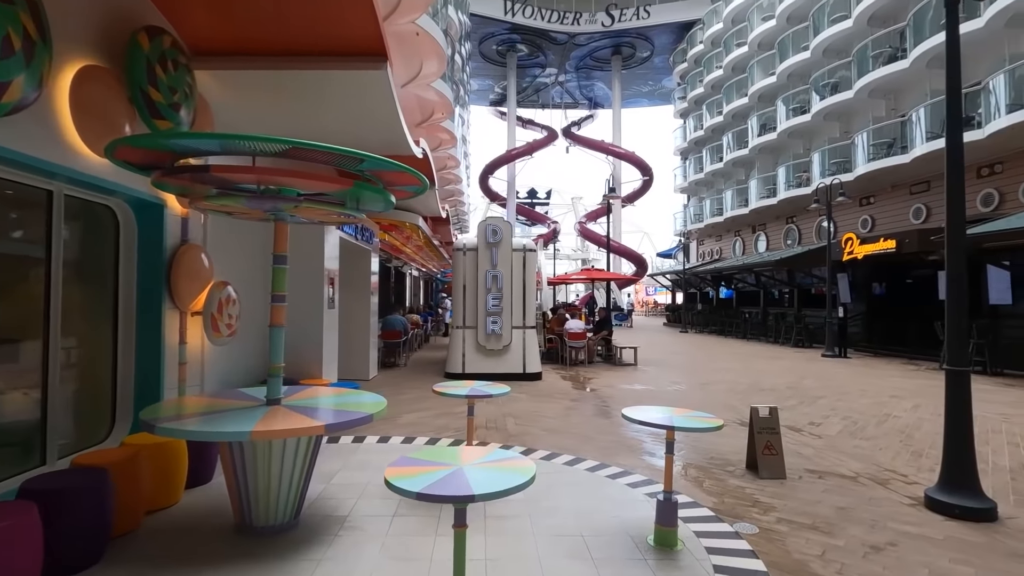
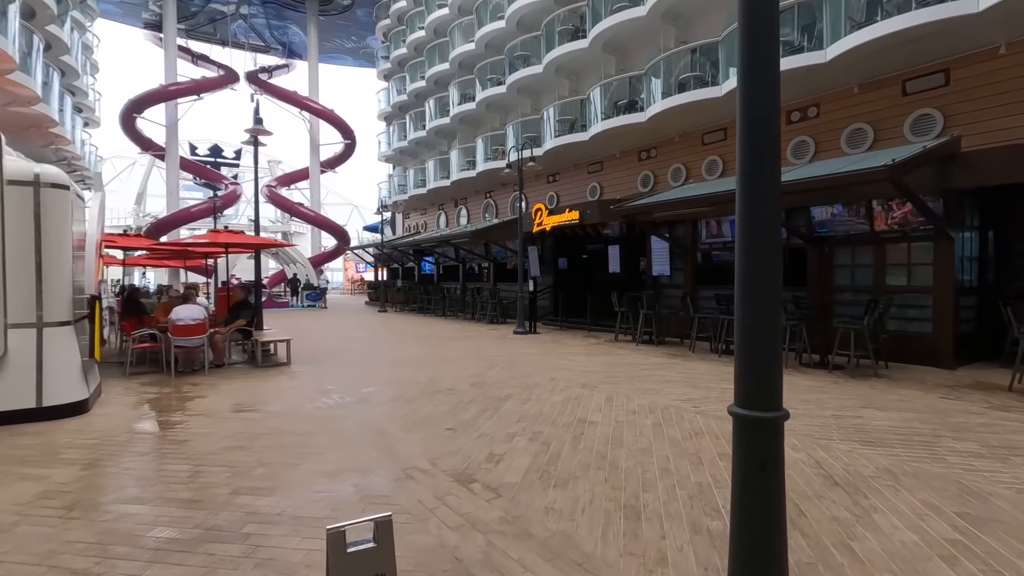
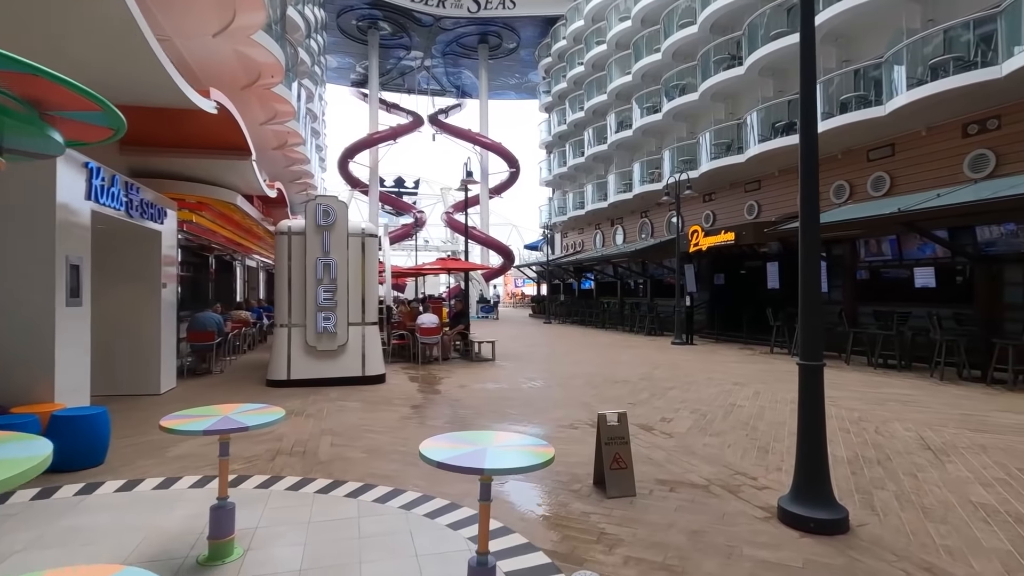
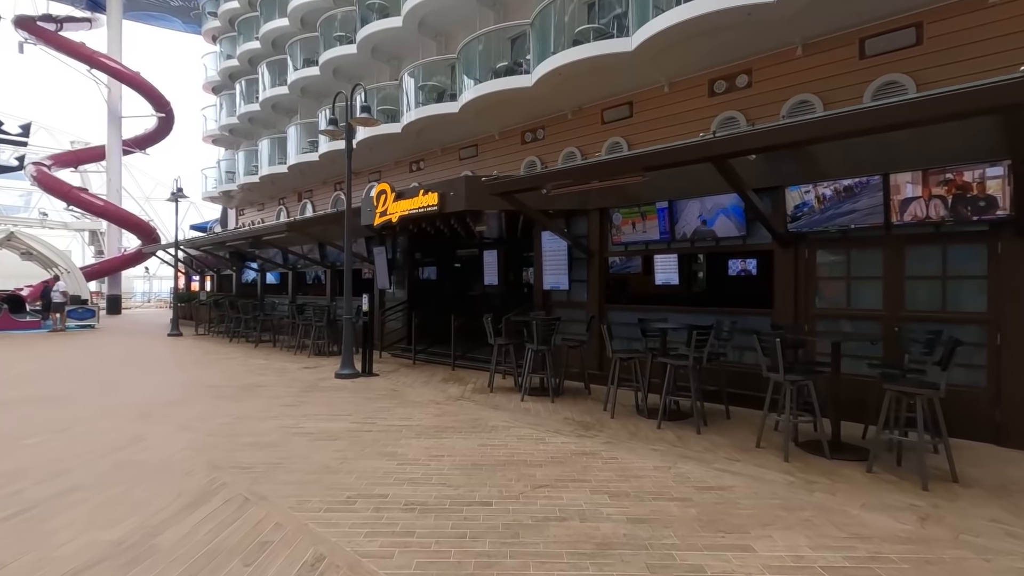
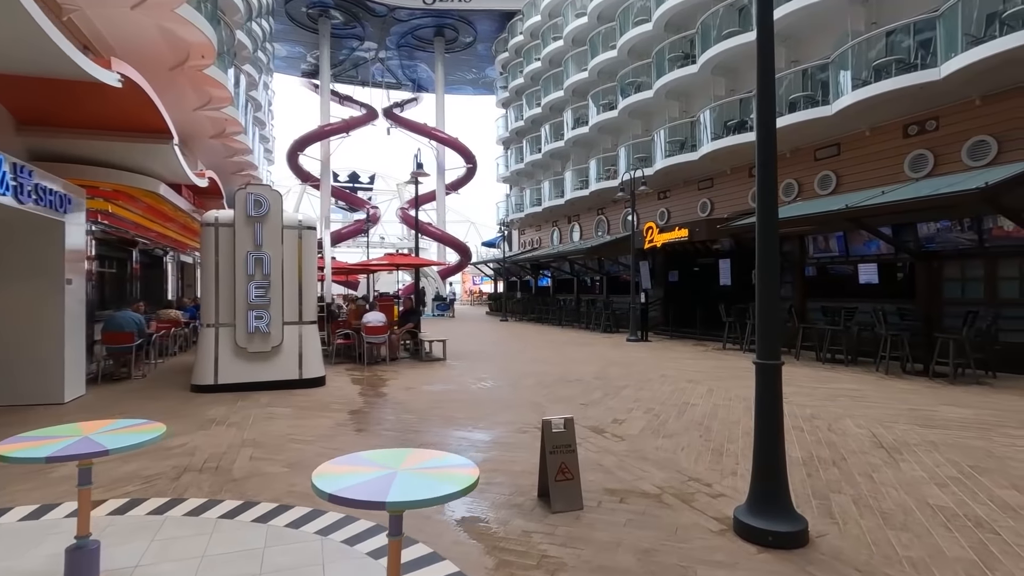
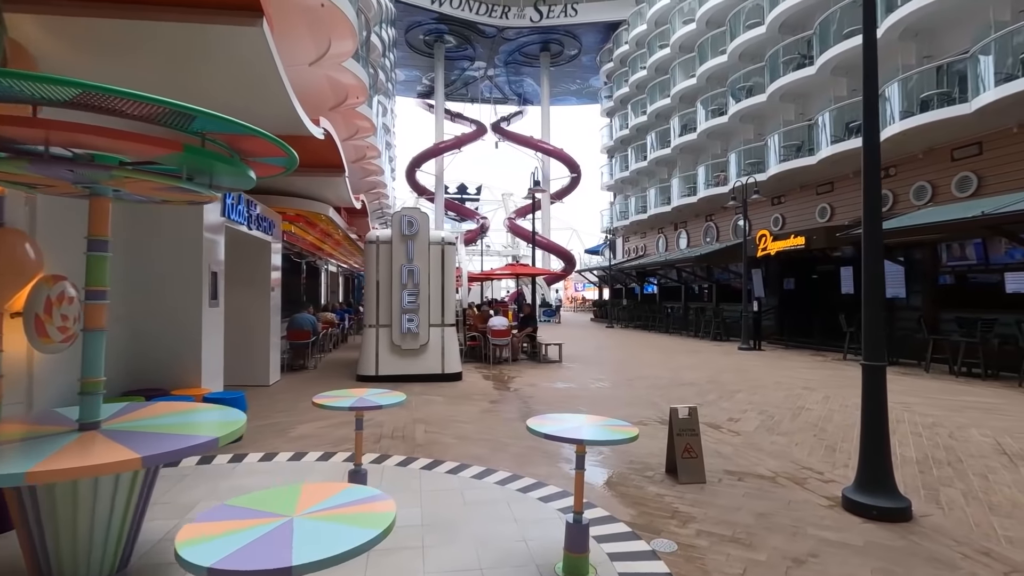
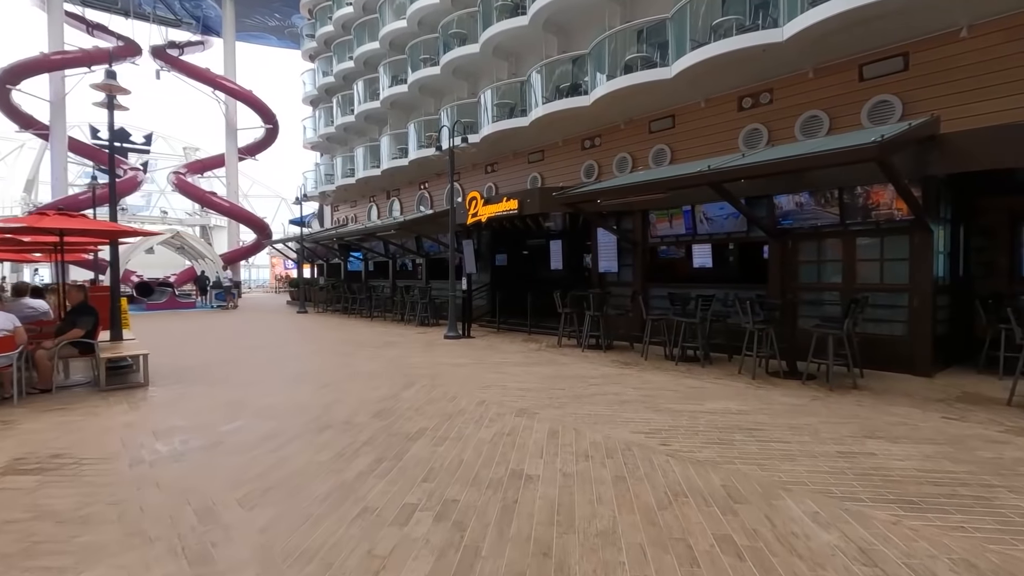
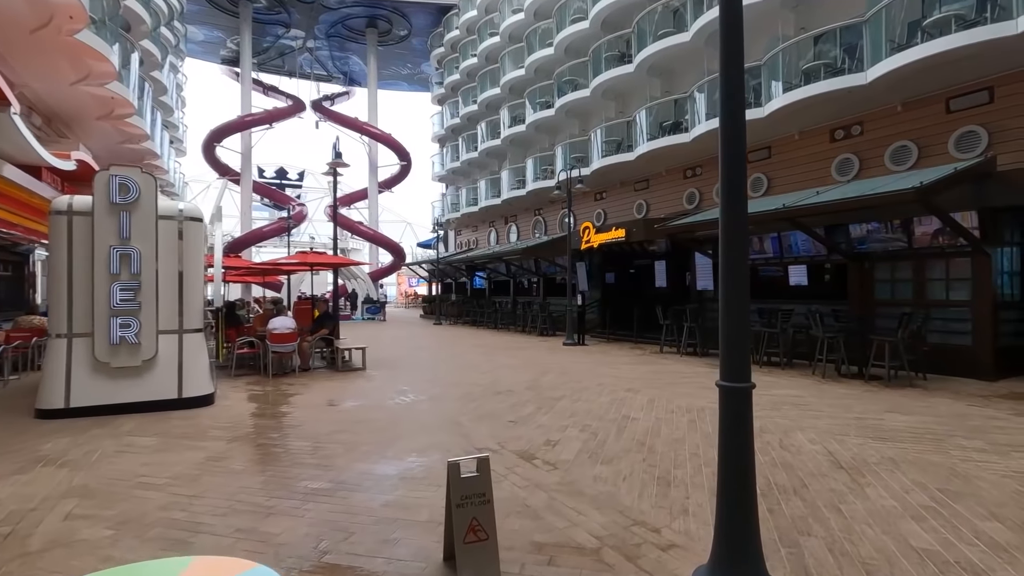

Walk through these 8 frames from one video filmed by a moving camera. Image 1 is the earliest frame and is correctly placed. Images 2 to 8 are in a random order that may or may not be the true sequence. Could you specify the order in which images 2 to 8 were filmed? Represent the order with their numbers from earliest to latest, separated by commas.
6, 3, 5, 8, 2, 7, 4
